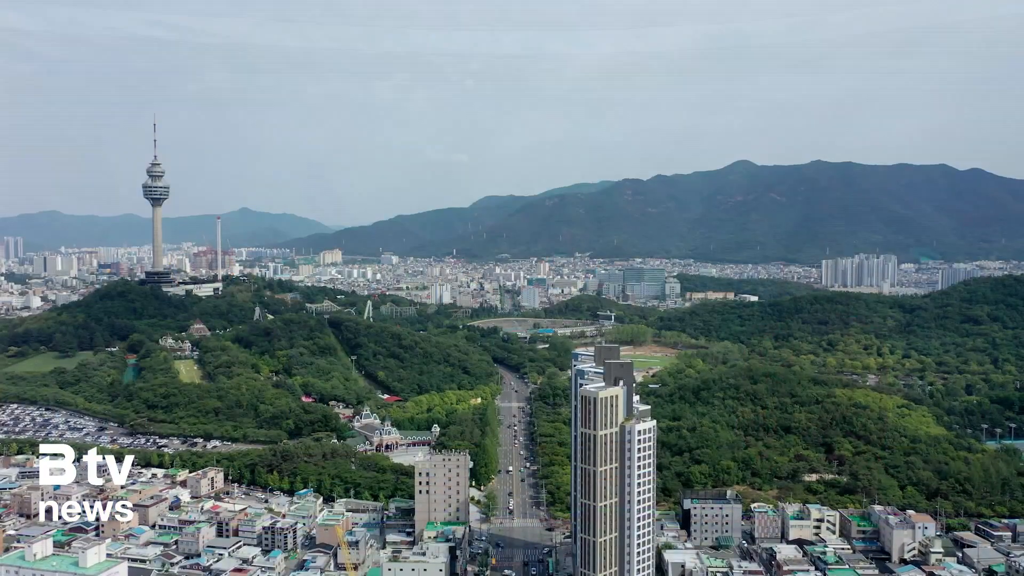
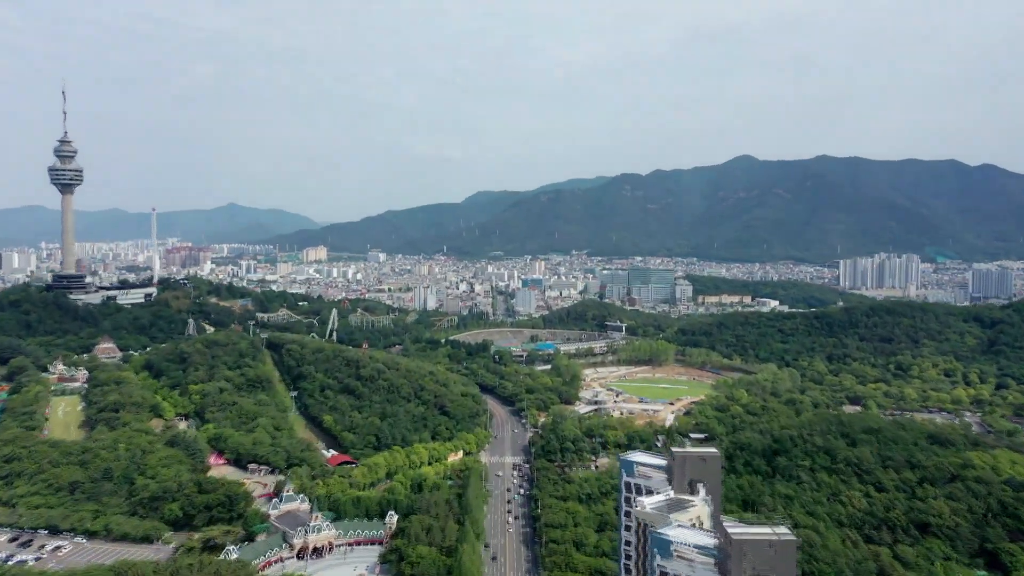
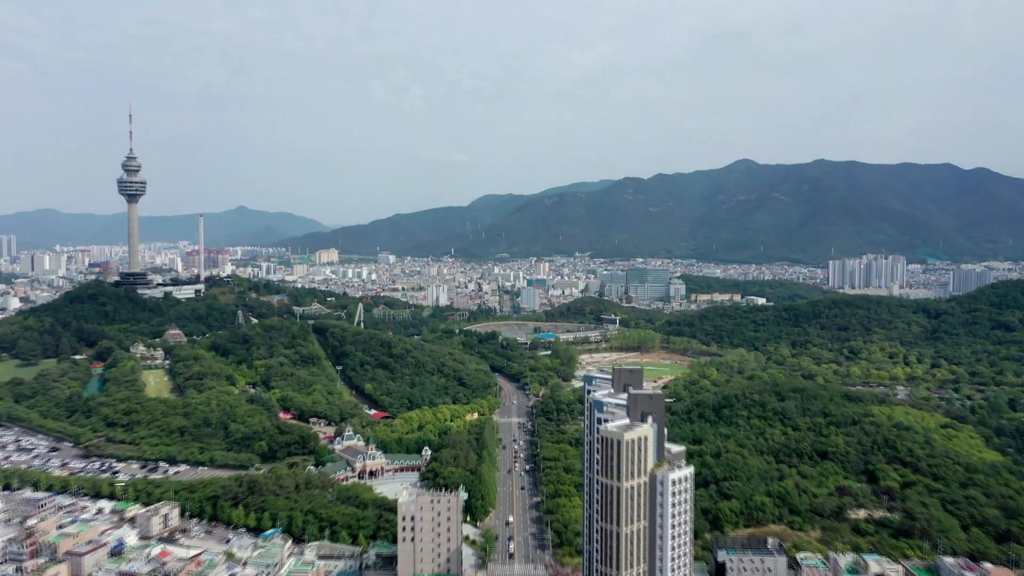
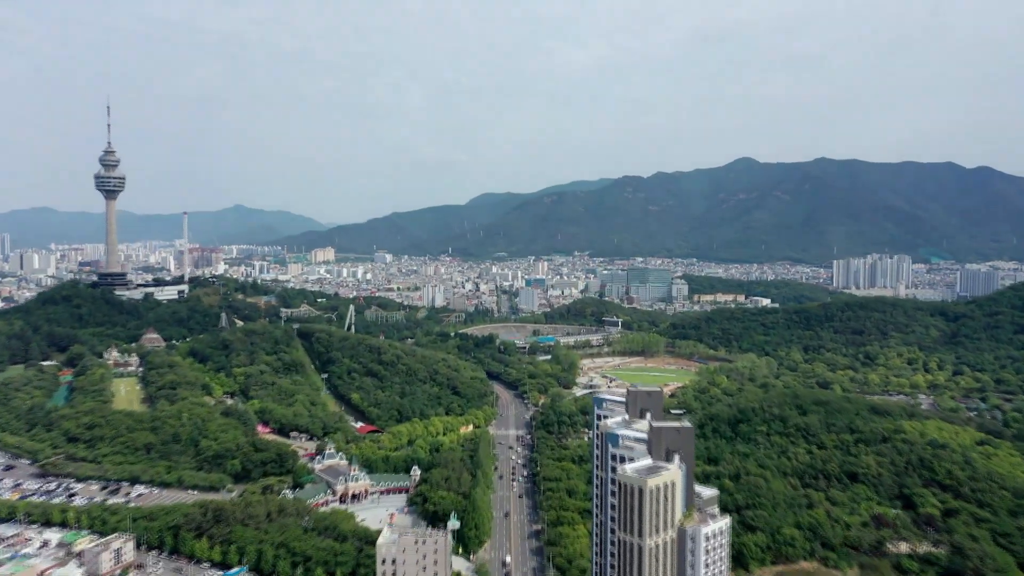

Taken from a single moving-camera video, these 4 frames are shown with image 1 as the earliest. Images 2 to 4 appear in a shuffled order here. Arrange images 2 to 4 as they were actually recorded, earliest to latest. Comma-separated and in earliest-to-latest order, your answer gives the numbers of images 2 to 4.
3, 4, 2
